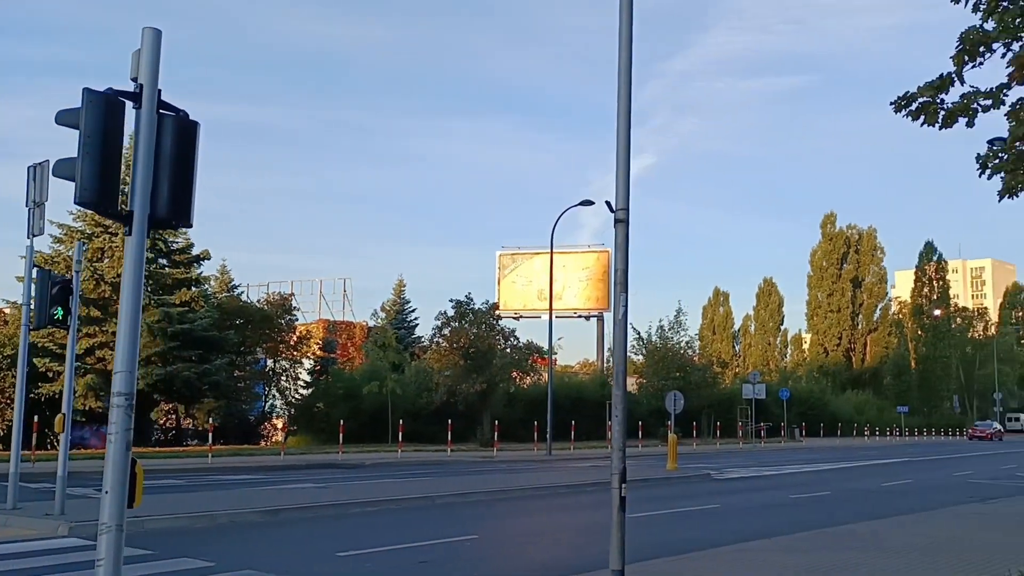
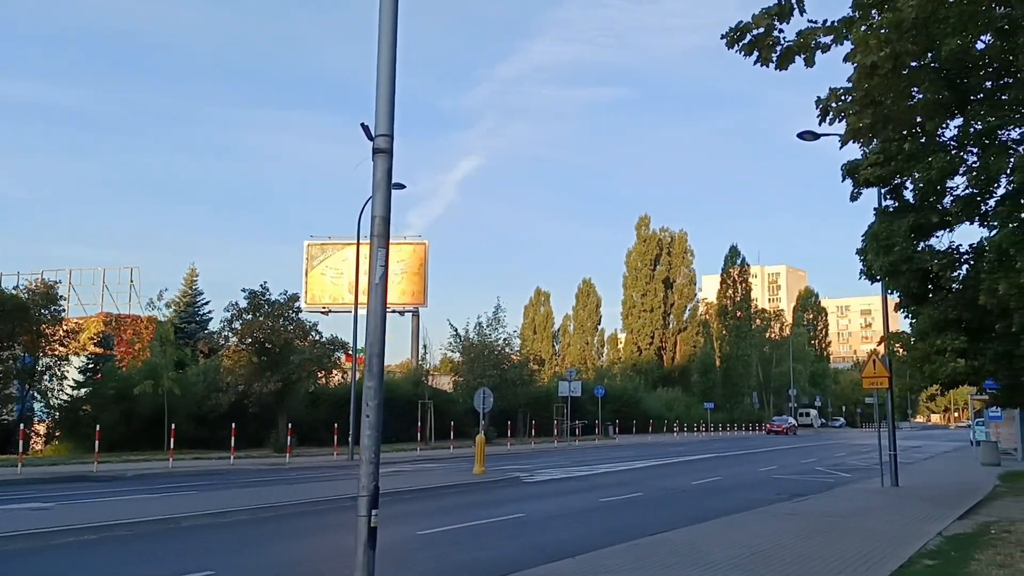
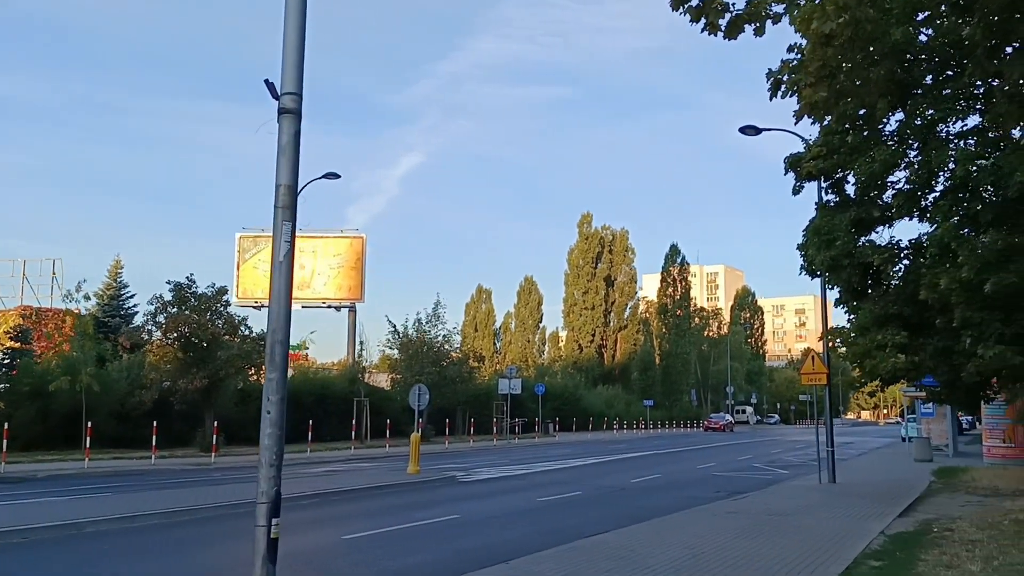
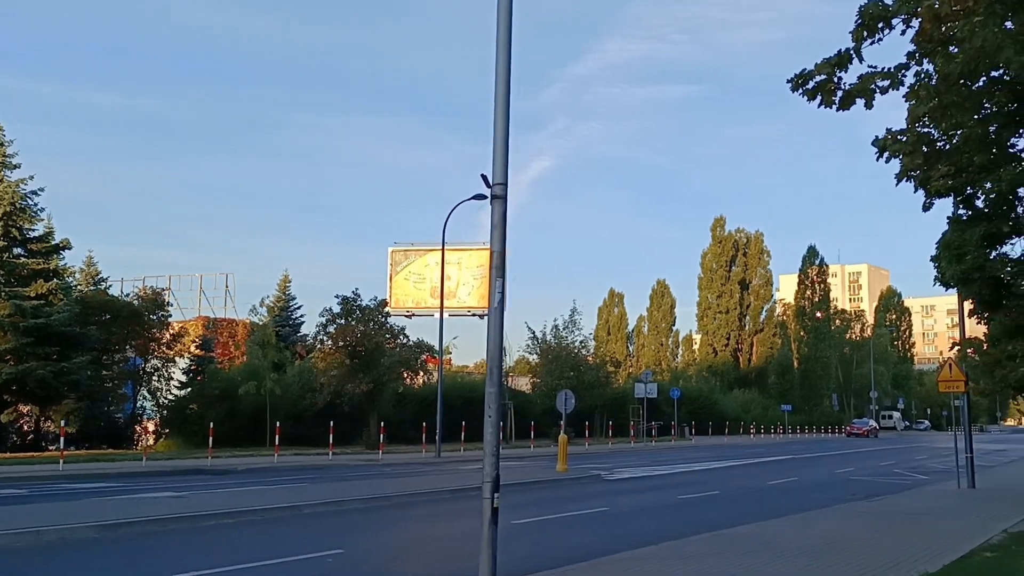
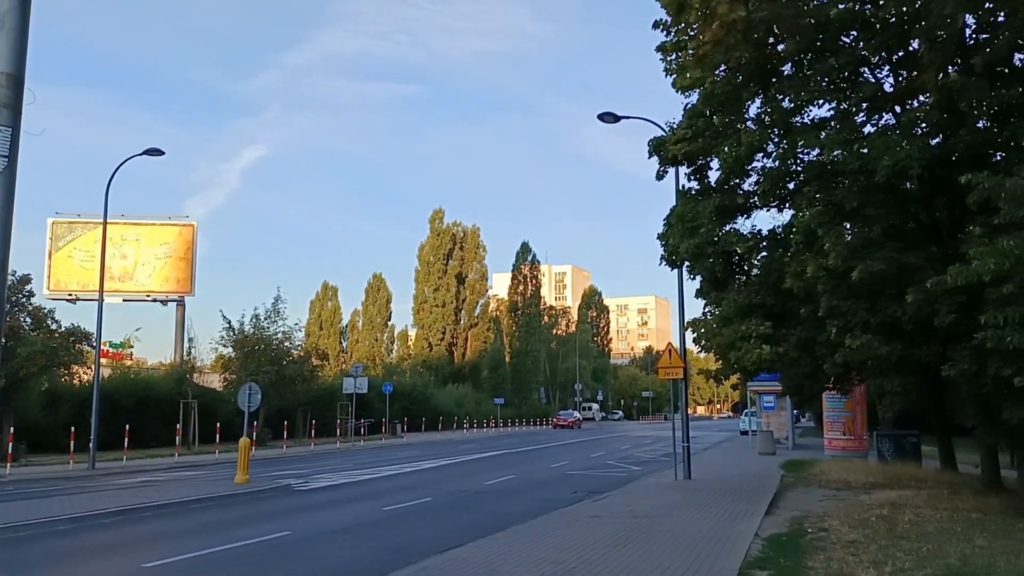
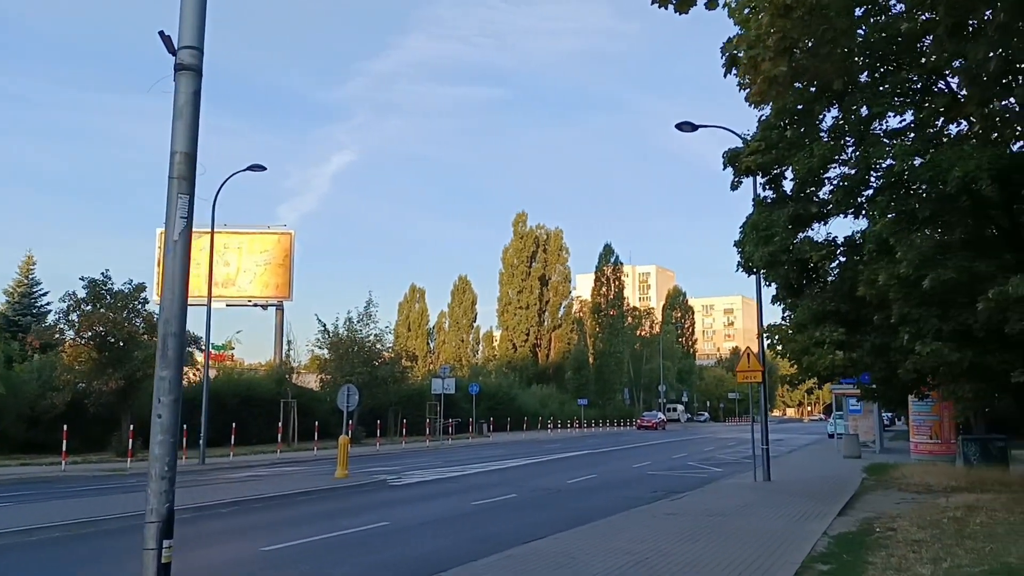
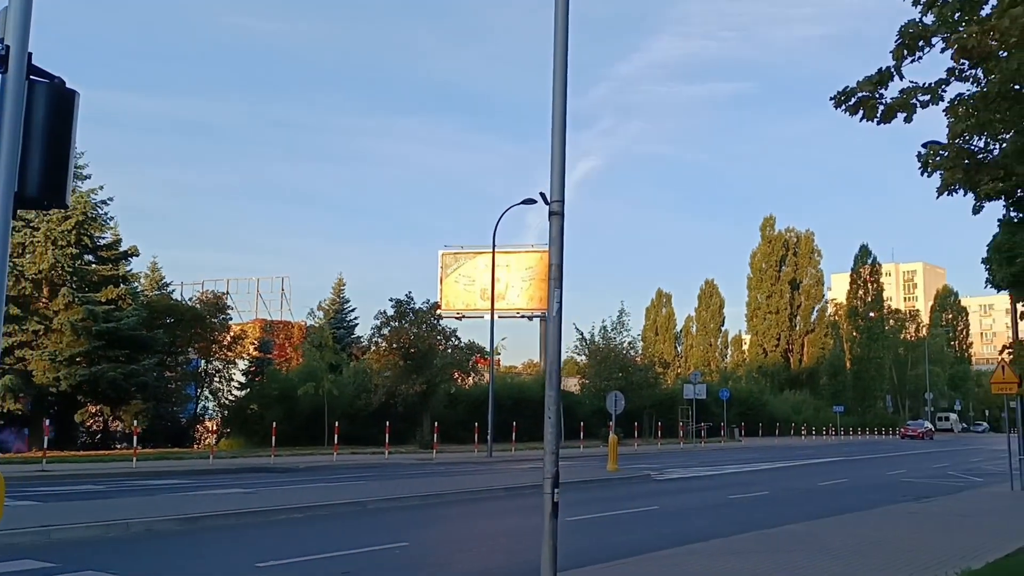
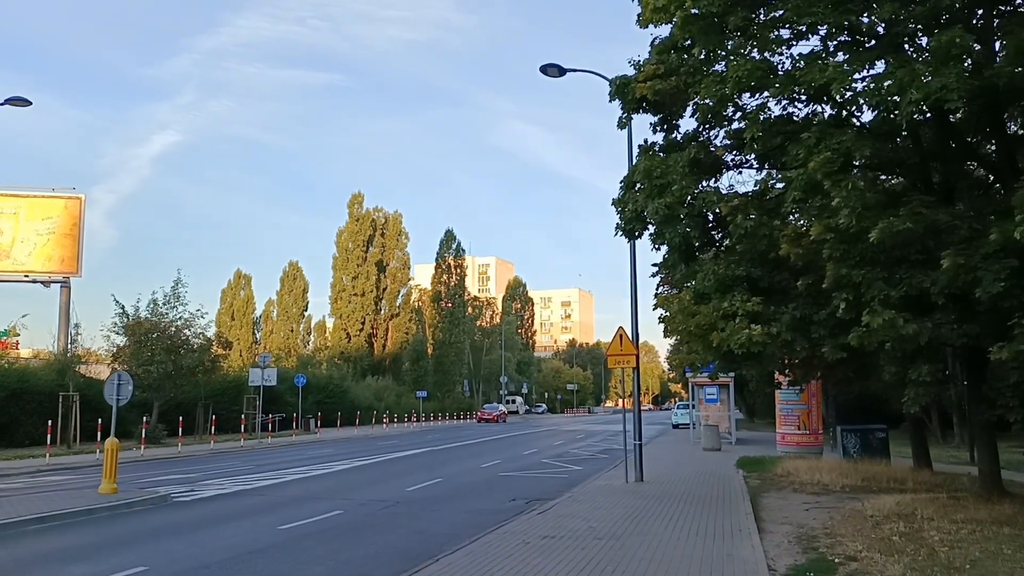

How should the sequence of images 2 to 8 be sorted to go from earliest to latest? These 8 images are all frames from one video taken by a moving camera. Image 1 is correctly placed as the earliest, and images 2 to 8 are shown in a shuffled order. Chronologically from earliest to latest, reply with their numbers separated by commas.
7, 4, 2, 3, 6, 5, 8
